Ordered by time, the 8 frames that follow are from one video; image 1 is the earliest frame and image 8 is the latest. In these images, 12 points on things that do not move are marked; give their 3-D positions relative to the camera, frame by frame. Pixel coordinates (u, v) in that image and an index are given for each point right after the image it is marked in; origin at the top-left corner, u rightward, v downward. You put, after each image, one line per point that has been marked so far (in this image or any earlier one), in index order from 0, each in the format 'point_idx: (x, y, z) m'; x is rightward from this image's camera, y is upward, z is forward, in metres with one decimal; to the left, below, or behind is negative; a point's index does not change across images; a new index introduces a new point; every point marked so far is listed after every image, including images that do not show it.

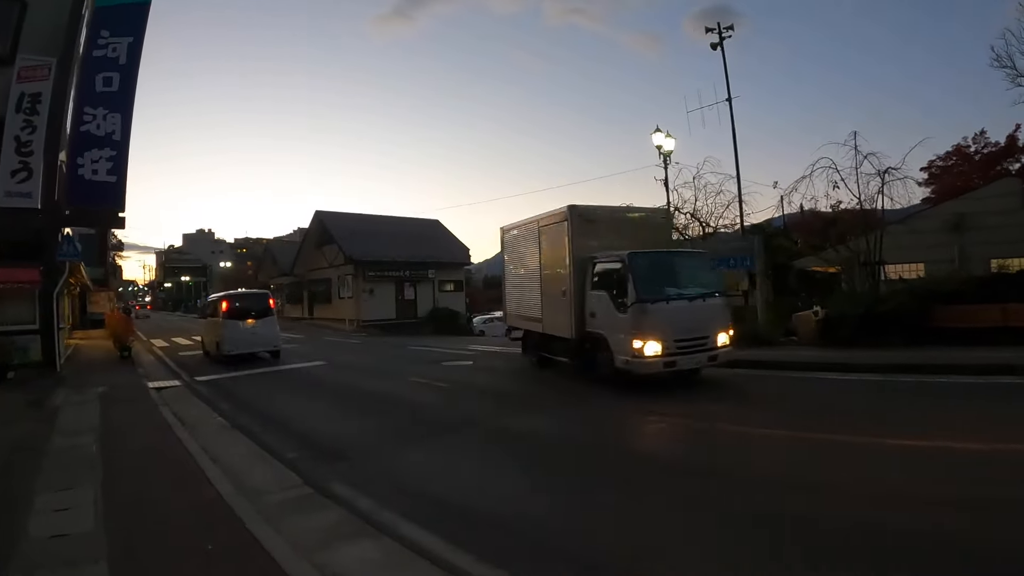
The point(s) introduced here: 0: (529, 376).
0: (+0.6, -1.8, +12.8) m
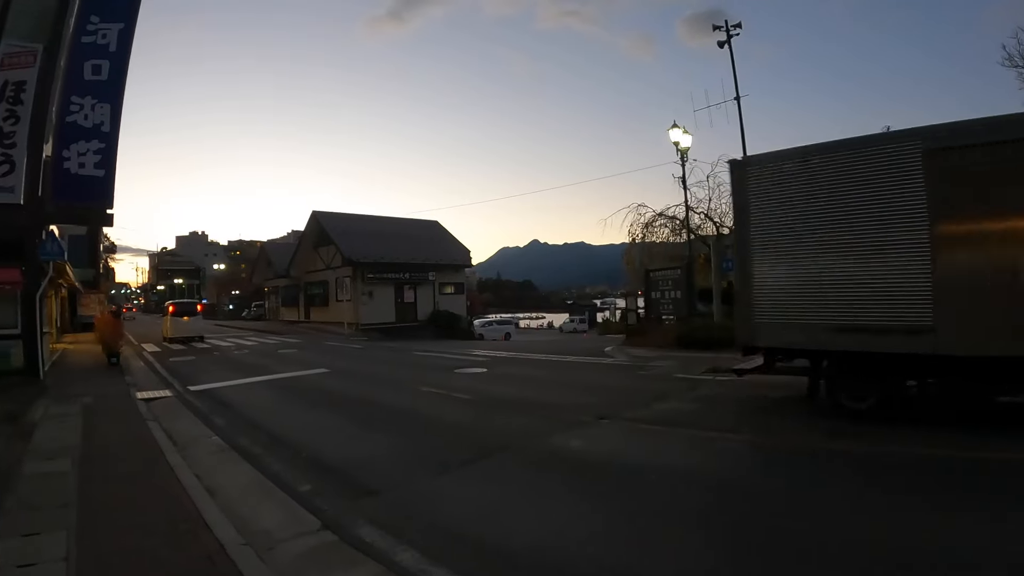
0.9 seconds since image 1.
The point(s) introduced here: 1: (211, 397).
0: (+0.9, -1.8, +11.8) m
1: (-5.4, -2.0, +11.6) m
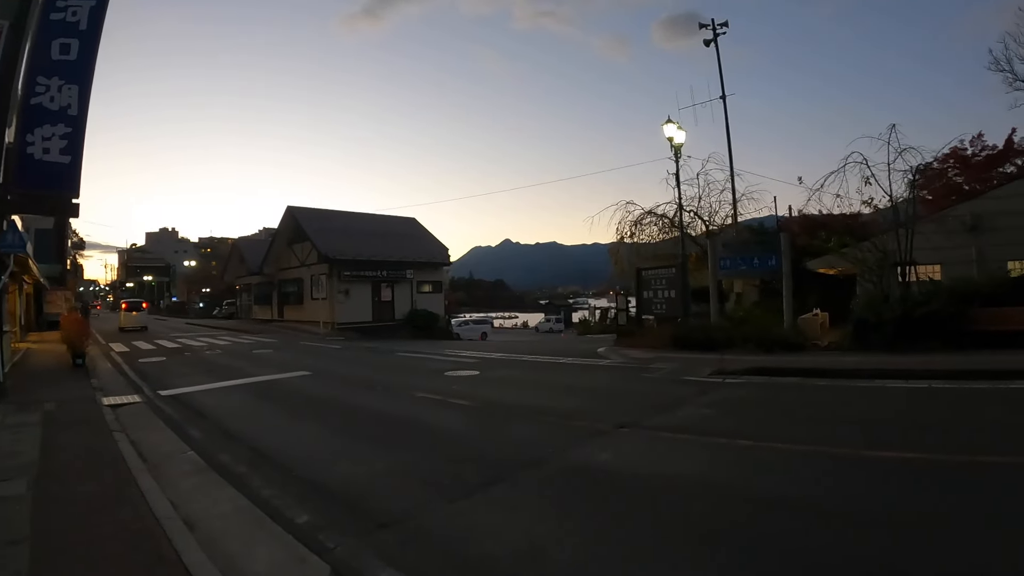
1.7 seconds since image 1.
0: (+0.9, -1.8, +11.1) m
1: (-5.4, -1.9, +10.7) m
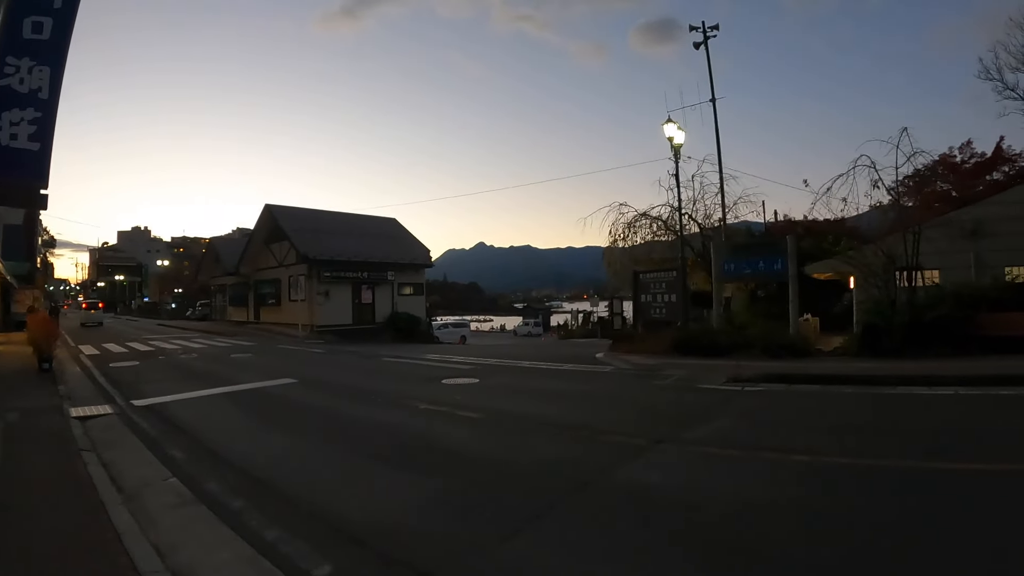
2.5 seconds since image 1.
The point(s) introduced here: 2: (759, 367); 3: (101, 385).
0: (+1.0, -1.9, +10.4) m
1: (-5.3, -1.9, +9.8) m
2: (+5.3, -1.8, +14.1) m
3: (-8.5, -2.0, +13.4) m
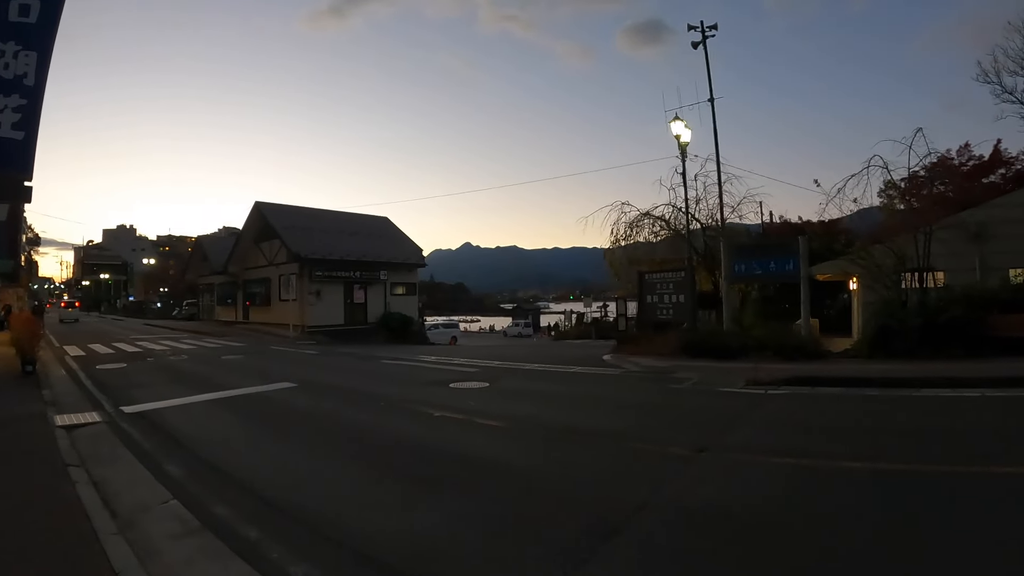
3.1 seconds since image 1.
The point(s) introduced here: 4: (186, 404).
0: (+1.2, -1.9, +9.9) m
1: (-5.0, -1.9, +9.1) m
2: (+5.5, -1.8, +13.6) m
3: (-8.3, -2.0, +12.7) m
4: (-5.3, -1.9, +10.5) m
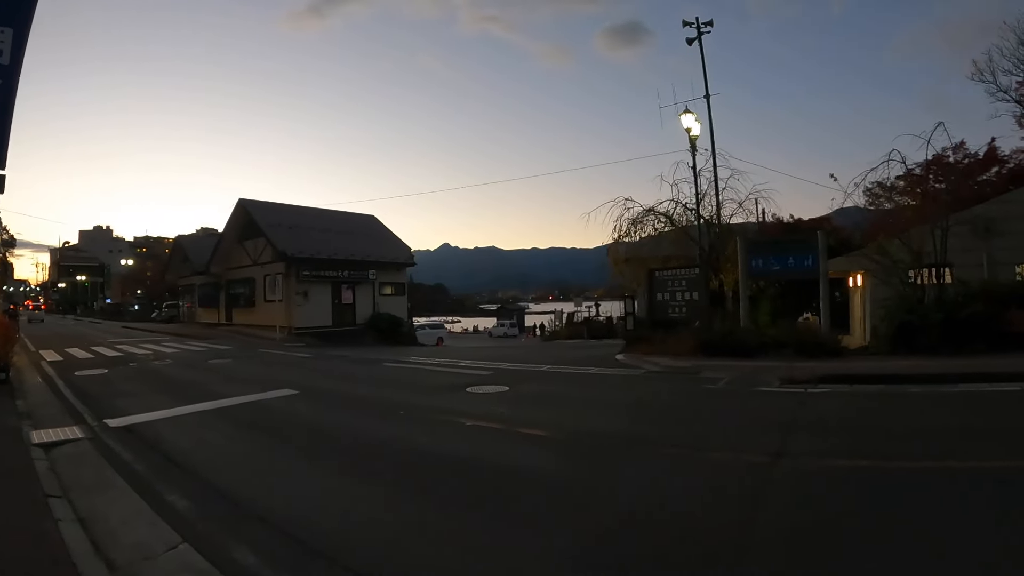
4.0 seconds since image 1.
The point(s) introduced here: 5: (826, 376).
0: (+1.6, -1.8, +9.0) m
1: (-4.6, -1.9, +8.1) m
2: (+5.8, -1.7, +12.9) m
3: (-7.9, -2.0, +11.6) m
4: (-4.9, -1.8, +9.5) m
5: (+6.4, -1.7, +13.3) m
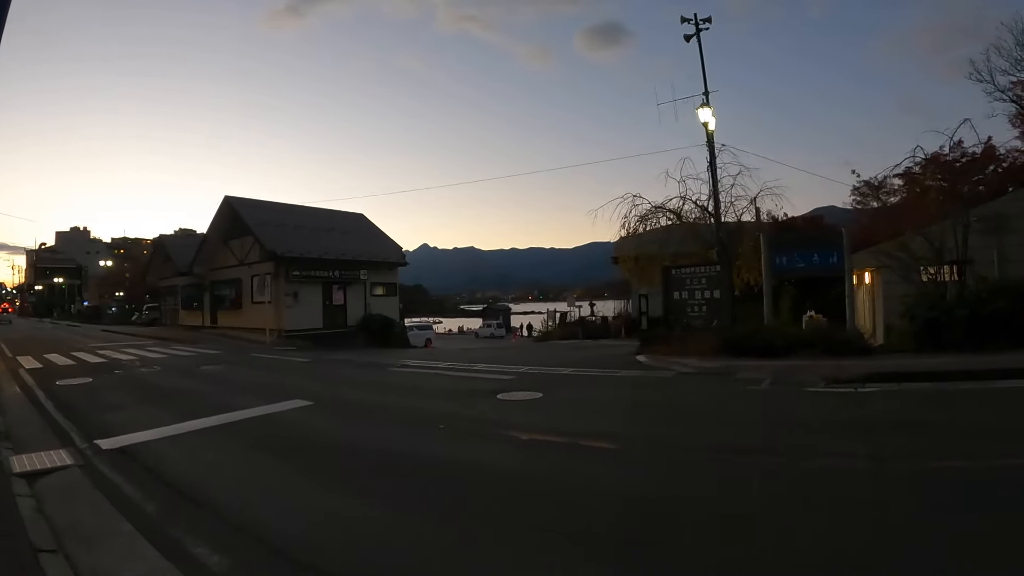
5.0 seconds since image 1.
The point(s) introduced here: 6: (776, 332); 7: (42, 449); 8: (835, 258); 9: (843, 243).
0: (+2.2, -1.8, +8.2) m
1: (-4.1, -1.9, +7.1) m
2: (+6.2, -1.6, +12.1) m
3: (-7.5, -2.0, +10.5) m
4: (-4.3, -1.8, +8.4) m
5: (+6.8, -1.7, +12.5) m
6: (+6.5, -1.1, +16.0) m
7: (-5.7, -1.9, +7.9) m
8: (+8.2, +0.8, +16.7) m
9: (+8.4, +1.2, +16.6) m
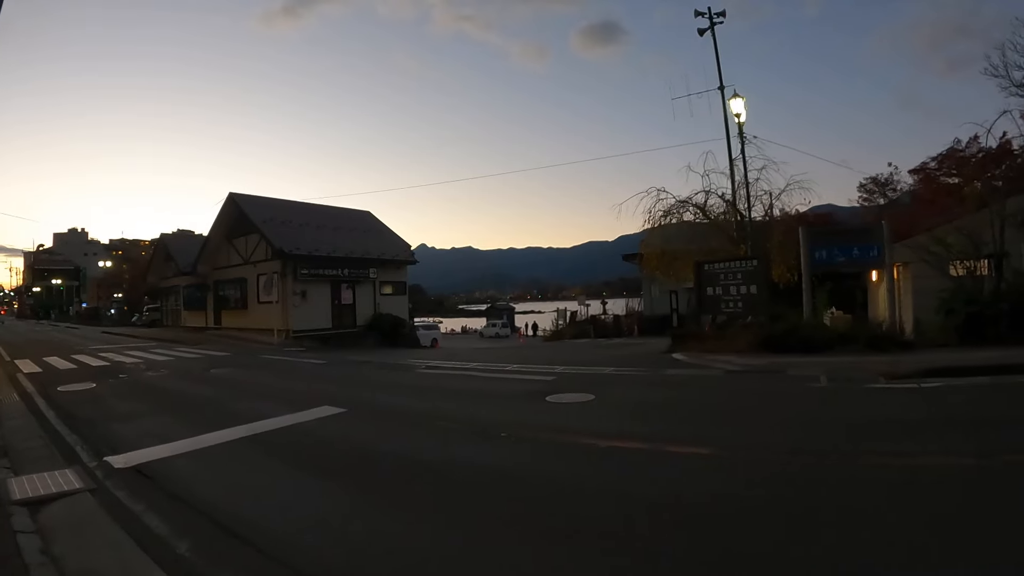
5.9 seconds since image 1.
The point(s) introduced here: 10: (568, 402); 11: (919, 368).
0: (+2.8, -1.7, +7.4) m
1: (-3.4, -1.8, +6.3) m
2: (+6.9, -1.5, +11.3) m
3: (-6.8, -2.0, +9.7) m
4: (-3.7, -1.8, +7.6) m
5: (+7.5, -1.5, +11.7) m
6: (+7.1, -1.0, +15.1) m
7: (-5.1, -1.9, +7.1) m
8: (+8.9, +0.9, +15.9) m
9: (+9.0, +1.3, +15.8) m
10: (+0.8, -1.7, +9.4) m
11: (+7.6, -1.5, +11.9) m
